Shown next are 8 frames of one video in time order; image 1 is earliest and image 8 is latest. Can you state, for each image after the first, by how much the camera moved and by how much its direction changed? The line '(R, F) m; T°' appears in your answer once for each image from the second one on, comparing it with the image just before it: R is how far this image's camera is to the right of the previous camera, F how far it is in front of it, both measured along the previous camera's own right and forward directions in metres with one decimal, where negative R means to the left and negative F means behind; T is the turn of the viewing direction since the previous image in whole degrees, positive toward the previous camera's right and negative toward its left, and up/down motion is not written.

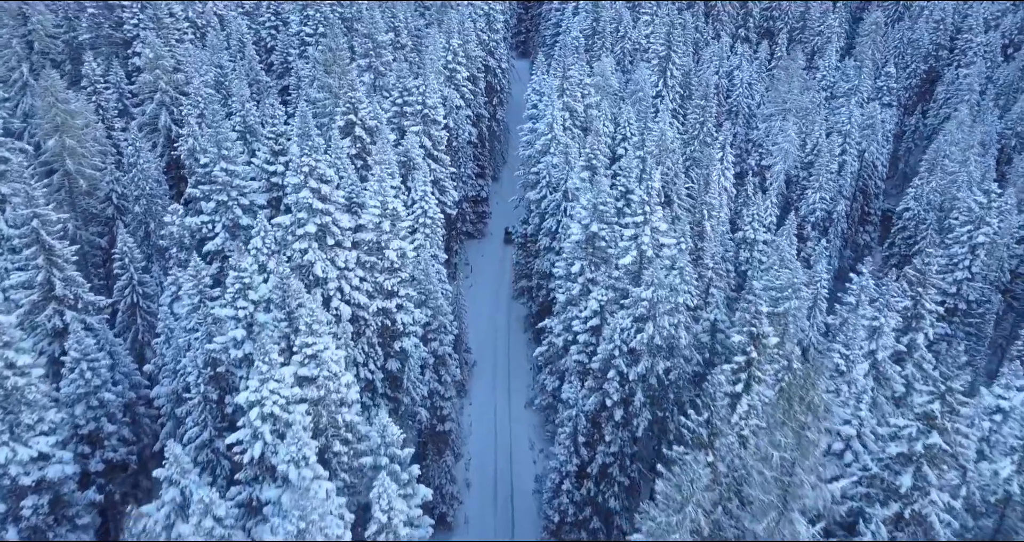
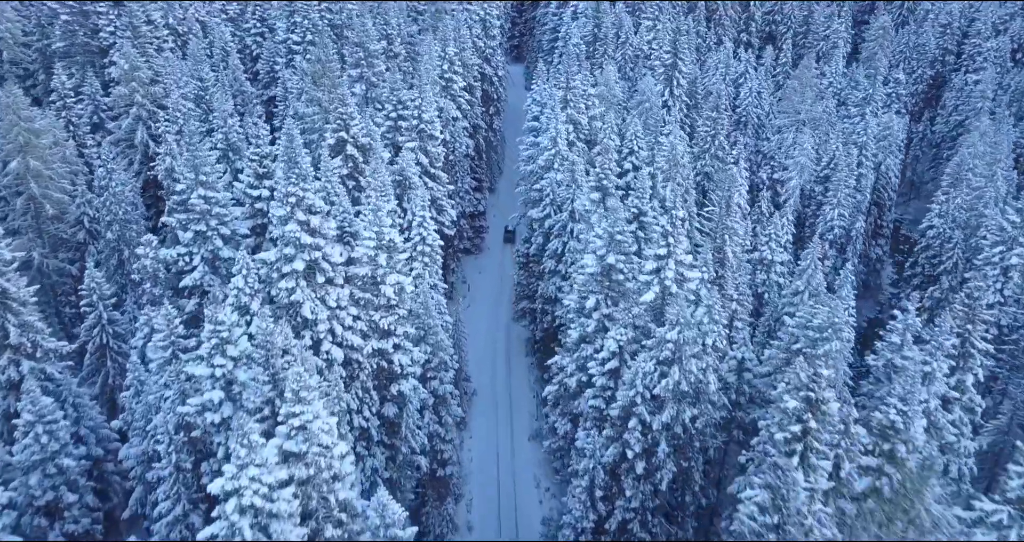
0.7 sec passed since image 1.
(-0.6, +2.4) m; +1°
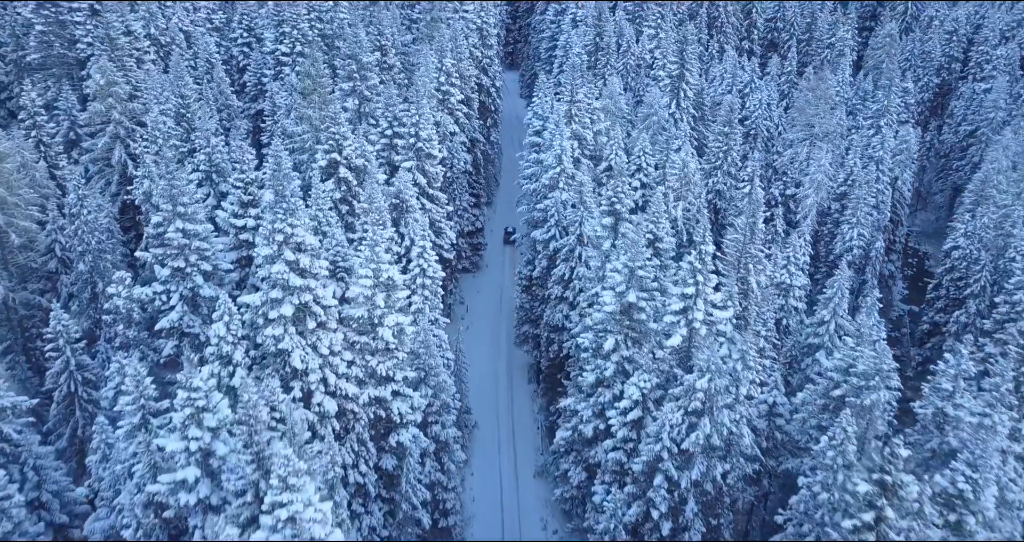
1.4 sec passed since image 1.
(-0.6, +2.2) m; +1°
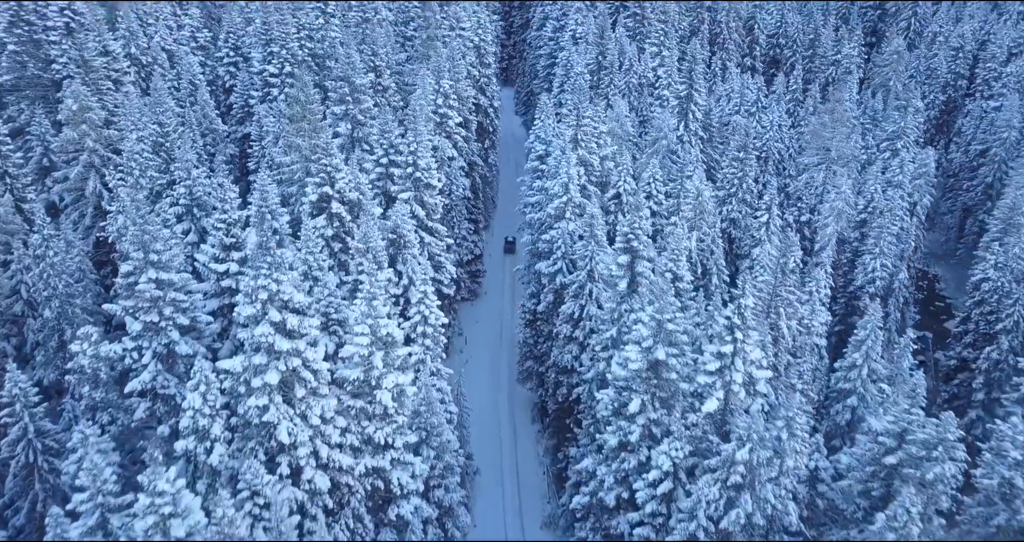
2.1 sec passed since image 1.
(-0.6, +2.3) m; +1°
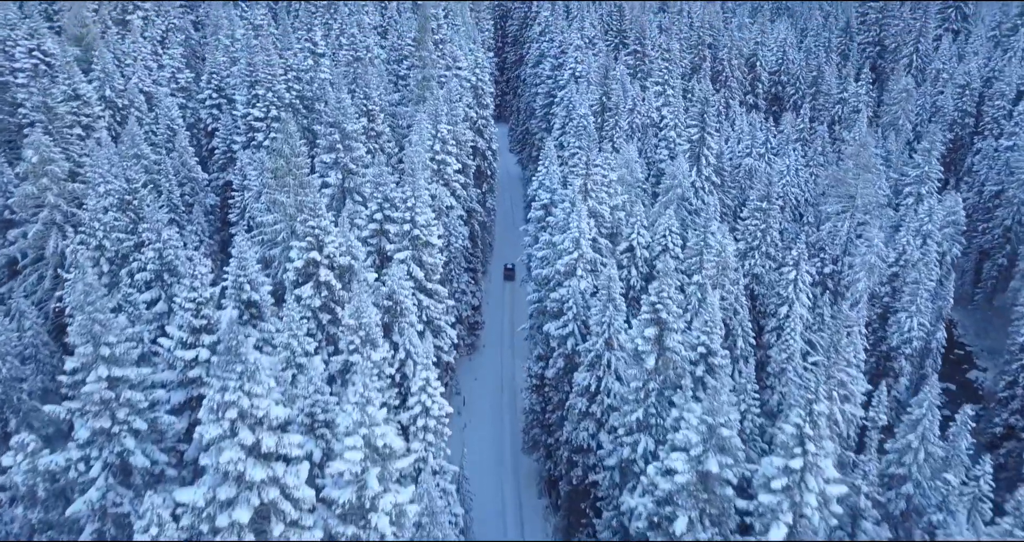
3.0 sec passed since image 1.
(-0.8, +3.1) m; +1°
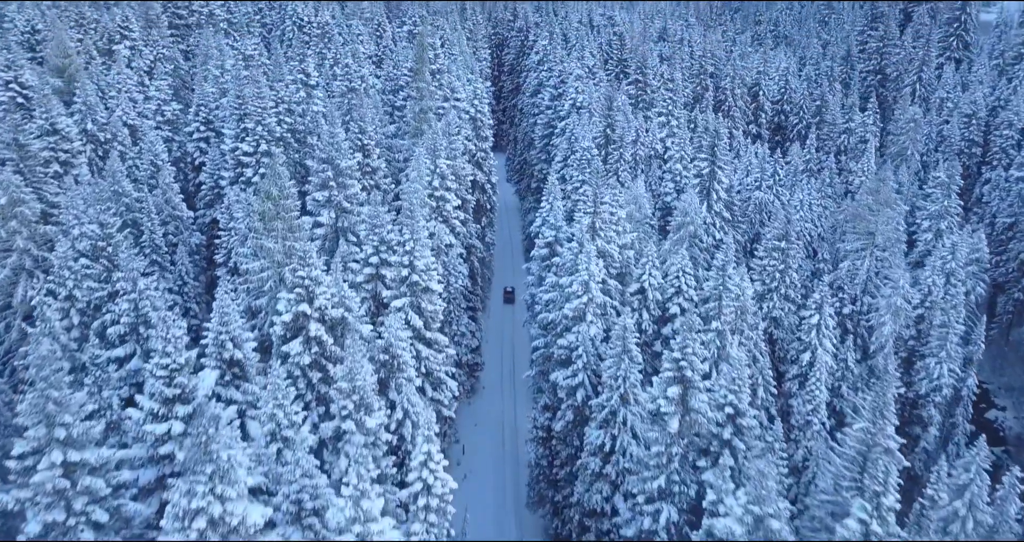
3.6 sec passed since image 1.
(-0.5, +2.0) m; 0°
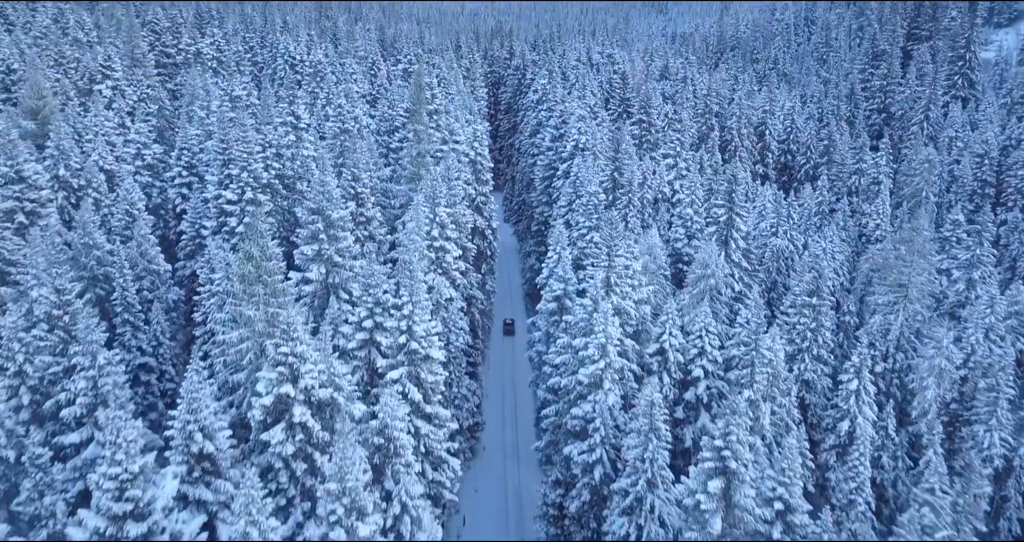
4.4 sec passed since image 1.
(-0.6, +2.8) m; +1°
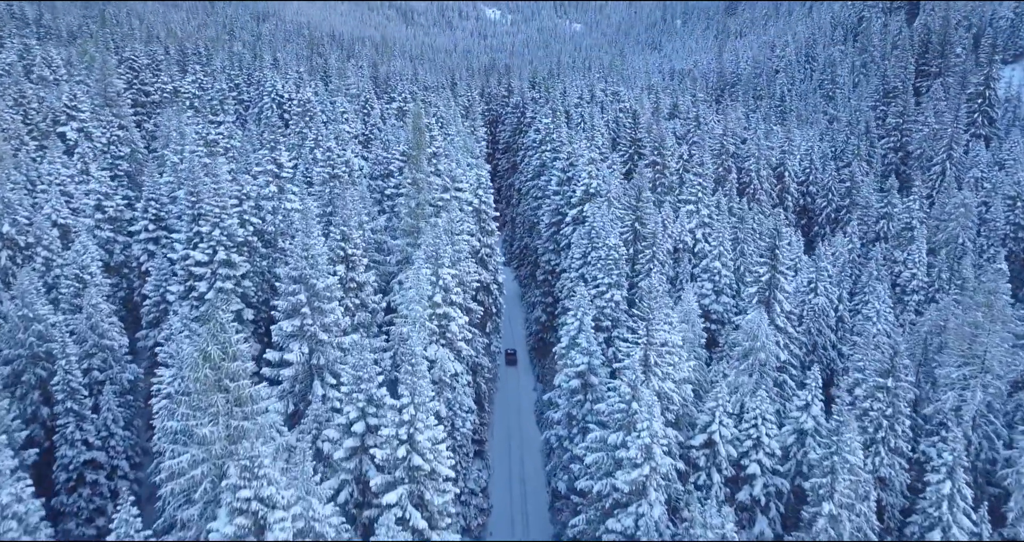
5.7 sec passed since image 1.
(-1.0, +4.7) m; +1°
